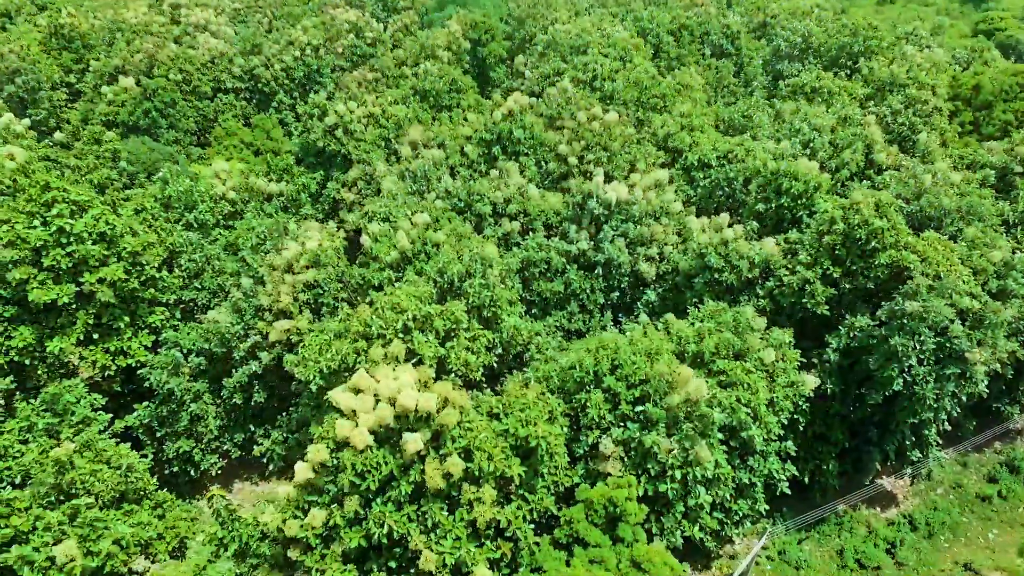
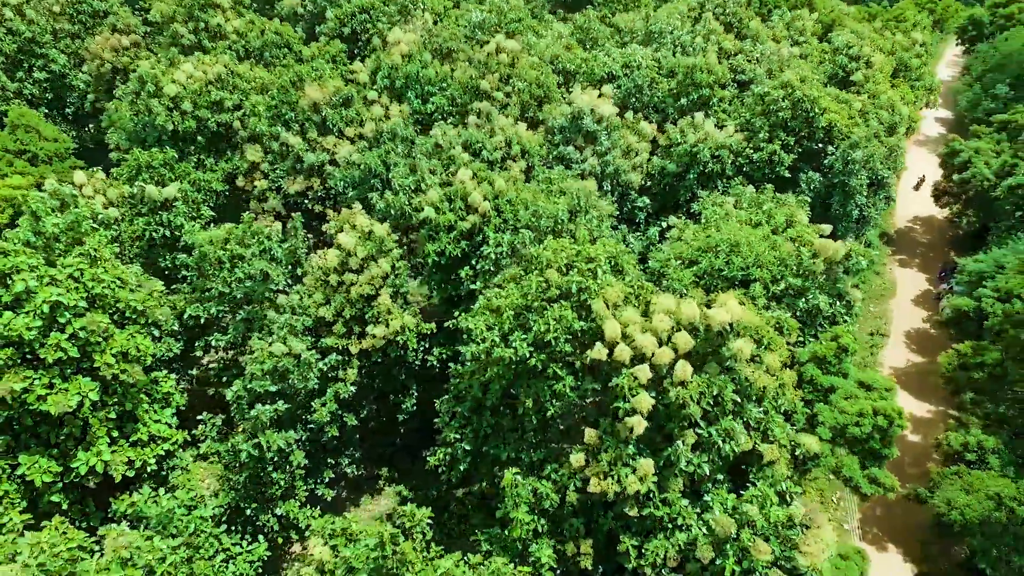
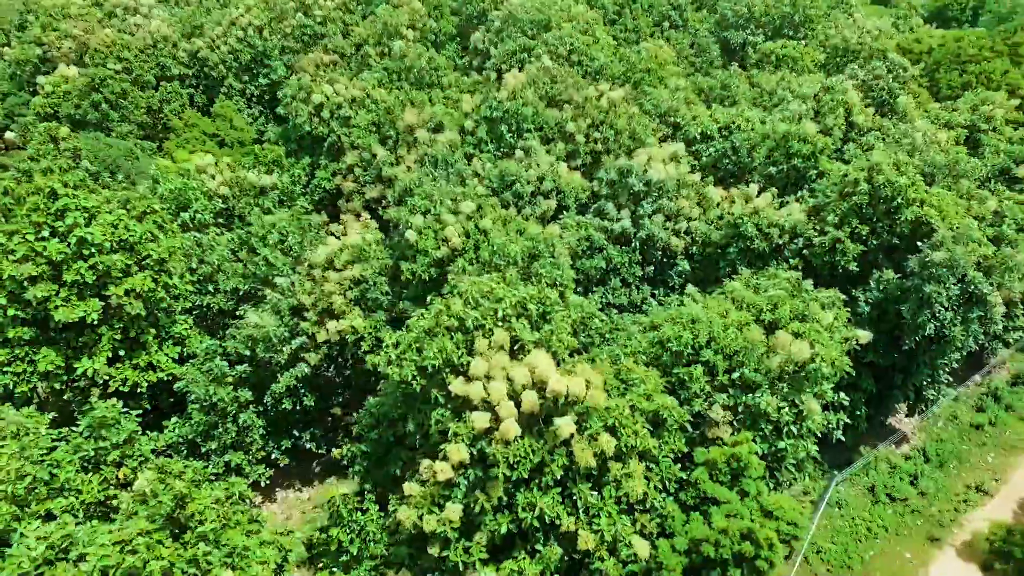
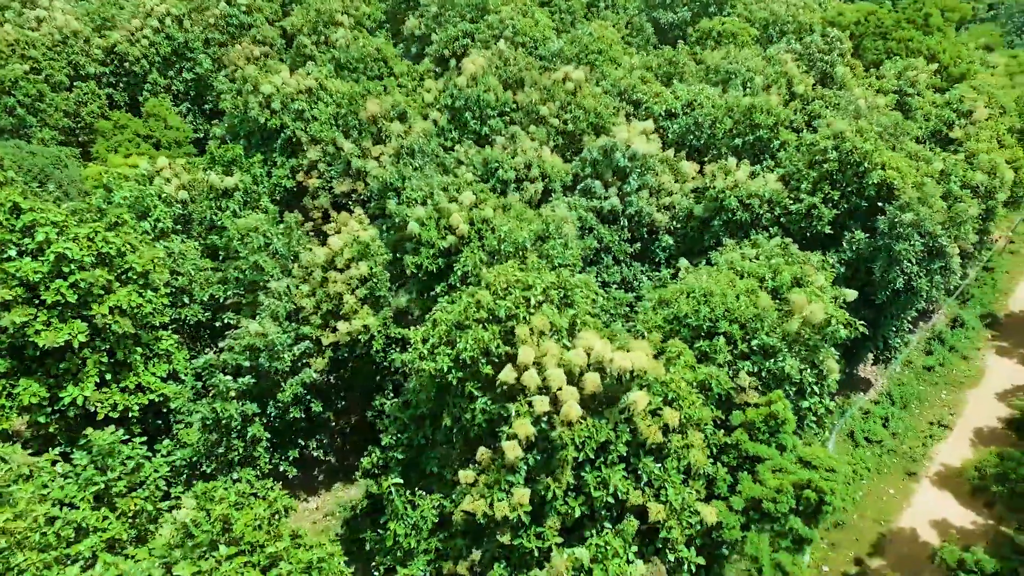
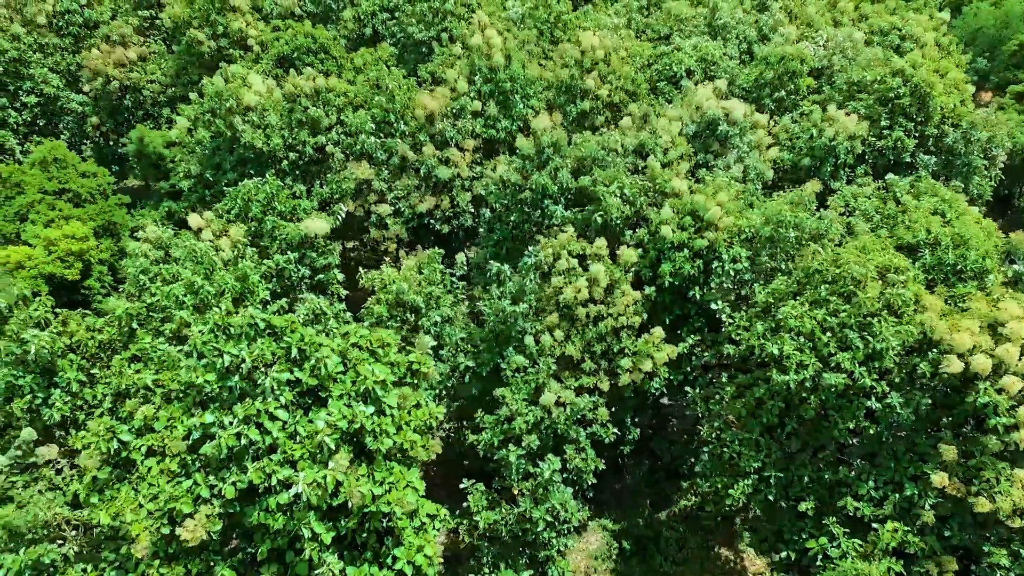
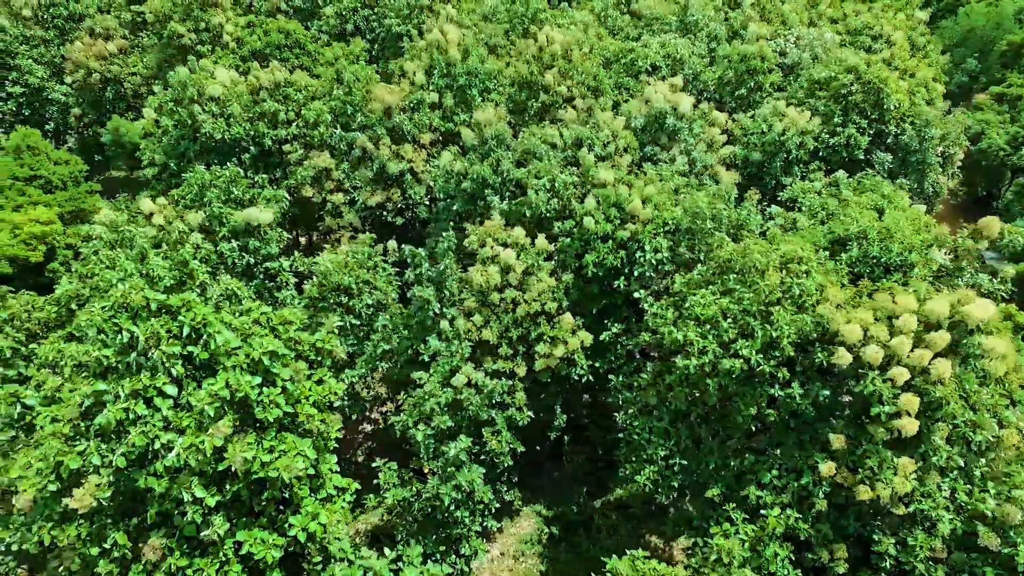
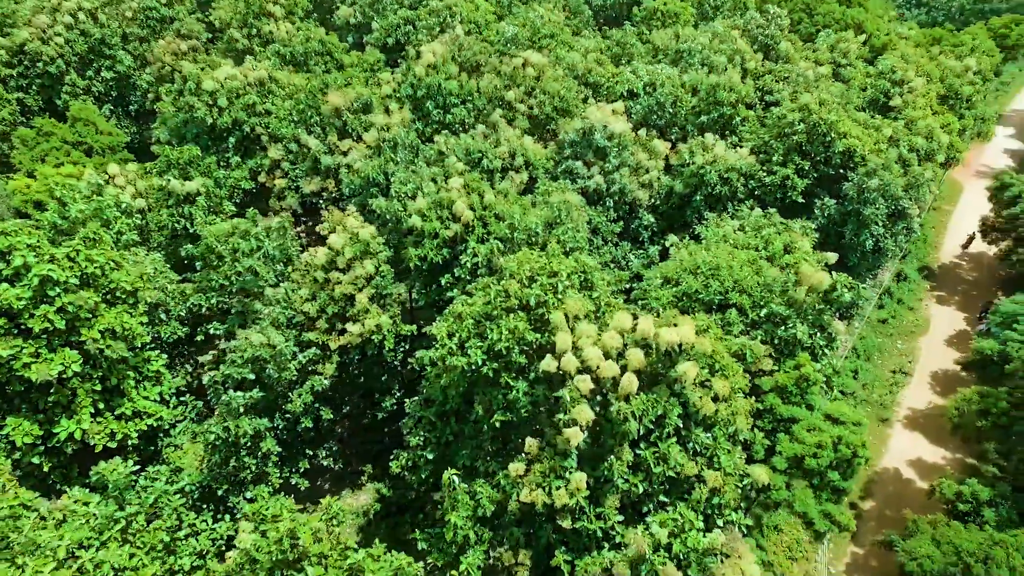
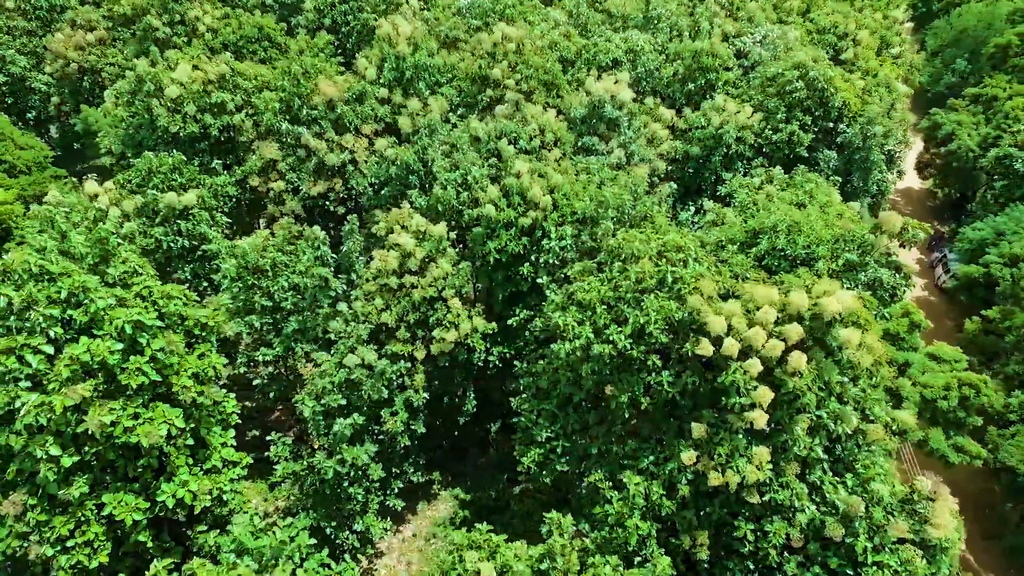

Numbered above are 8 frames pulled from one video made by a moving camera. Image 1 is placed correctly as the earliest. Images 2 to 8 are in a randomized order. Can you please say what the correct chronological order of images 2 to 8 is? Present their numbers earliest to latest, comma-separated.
3, 4, 7, 2, 8, 6, 5
